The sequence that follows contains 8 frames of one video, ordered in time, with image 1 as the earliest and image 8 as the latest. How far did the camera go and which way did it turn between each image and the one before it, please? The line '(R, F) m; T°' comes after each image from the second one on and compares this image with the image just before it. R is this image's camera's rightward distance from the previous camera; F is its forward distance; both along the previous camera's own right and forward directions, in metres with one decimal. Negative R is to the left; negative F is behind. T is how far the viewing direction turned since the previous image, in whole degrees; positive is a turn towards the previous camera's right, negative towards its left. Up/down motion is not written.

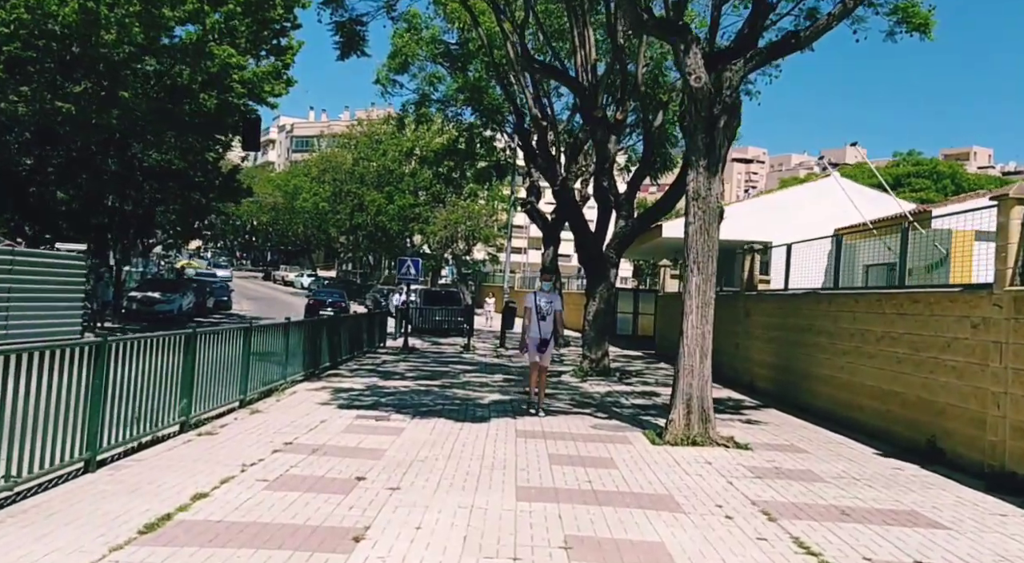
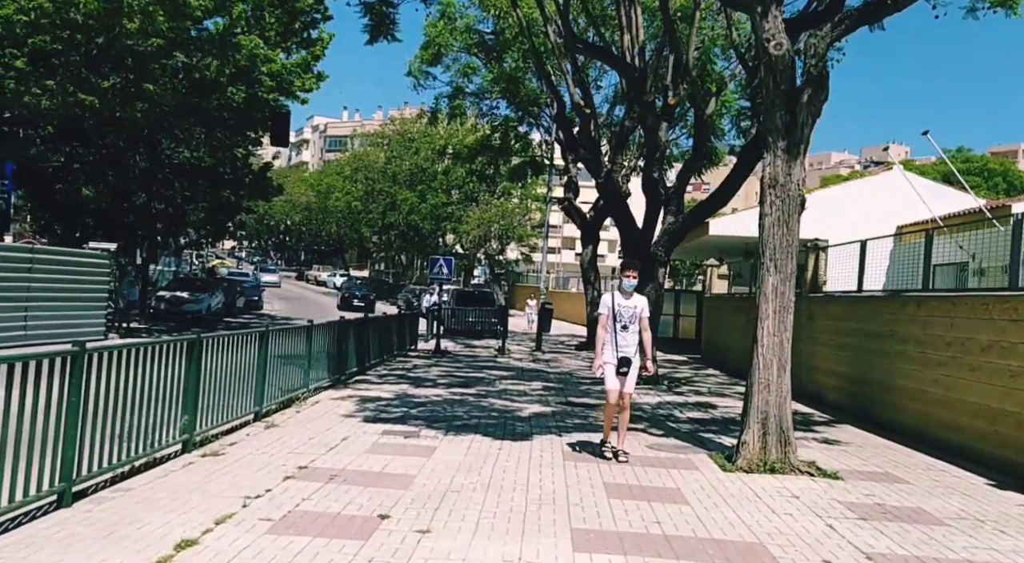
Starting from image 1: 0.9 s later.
(-0.2, +1.2) m; -2°
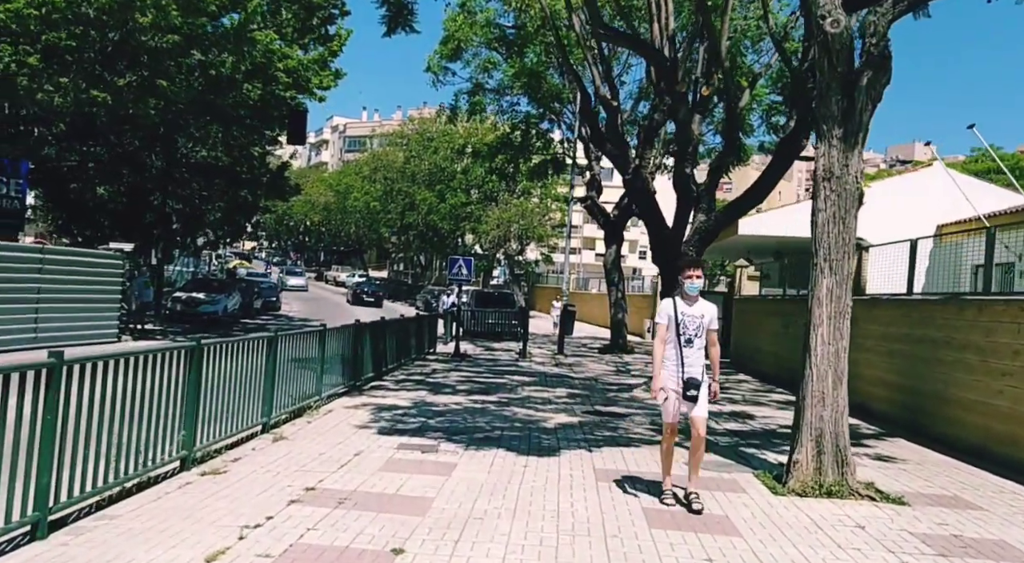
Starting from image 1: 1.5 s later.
(-0.1, +0.7) m; -1°
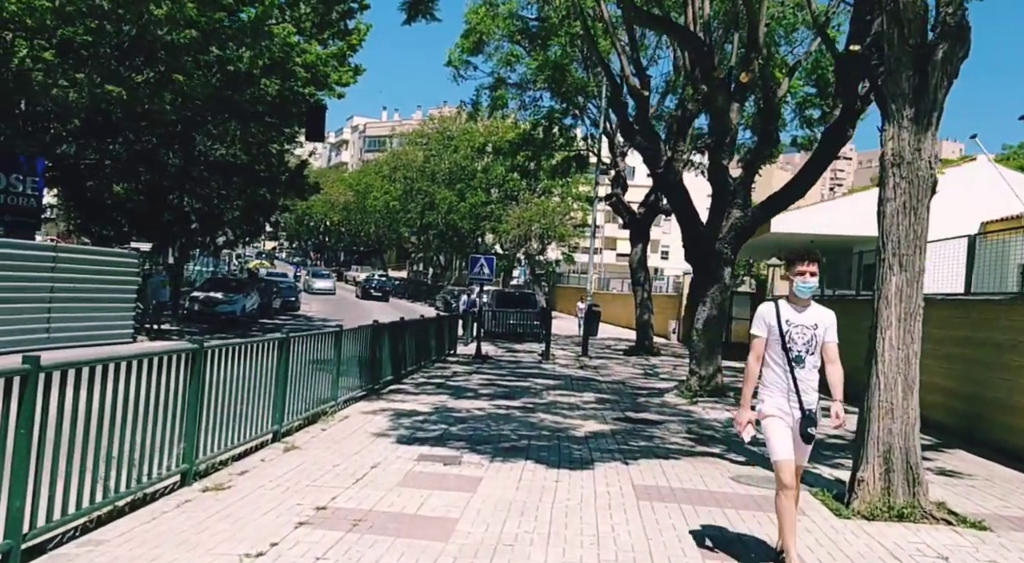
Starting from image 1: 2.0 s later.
(-0.1, +0.7) m; -1°
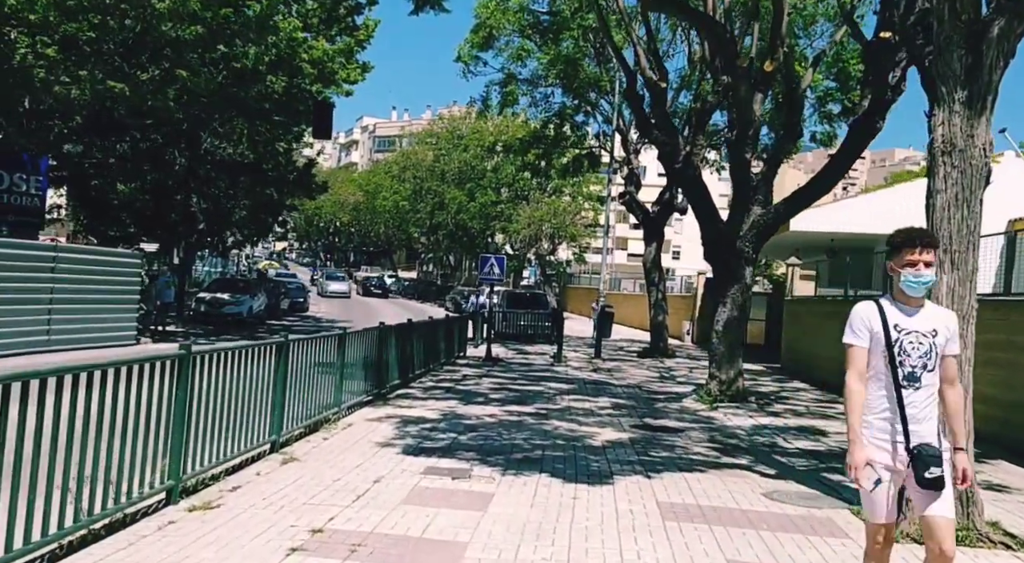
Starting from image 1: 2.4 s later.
(0.0, +0.6) m; -1°
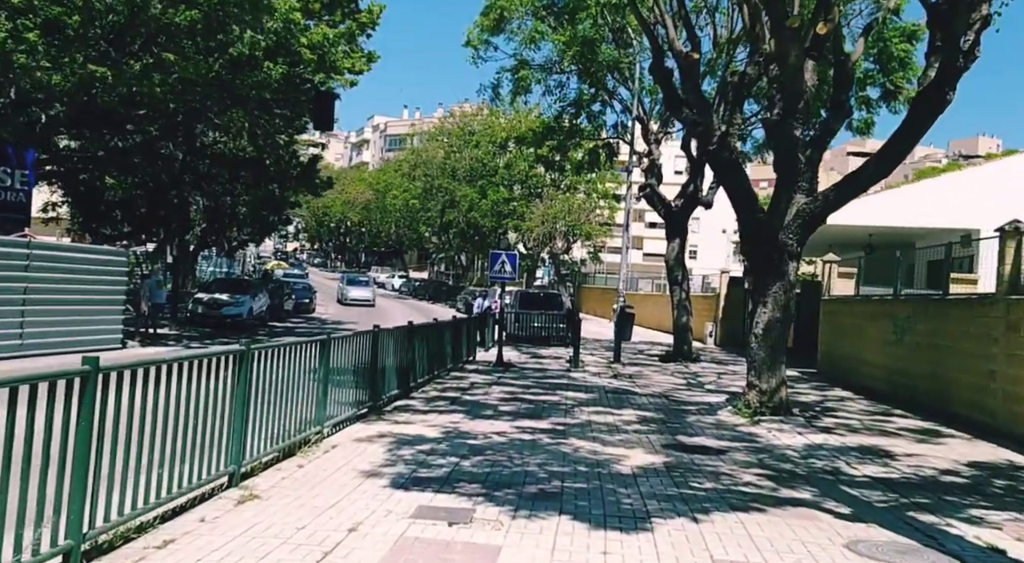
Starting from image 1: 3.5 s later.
(0.0, +1.6) m; -1°
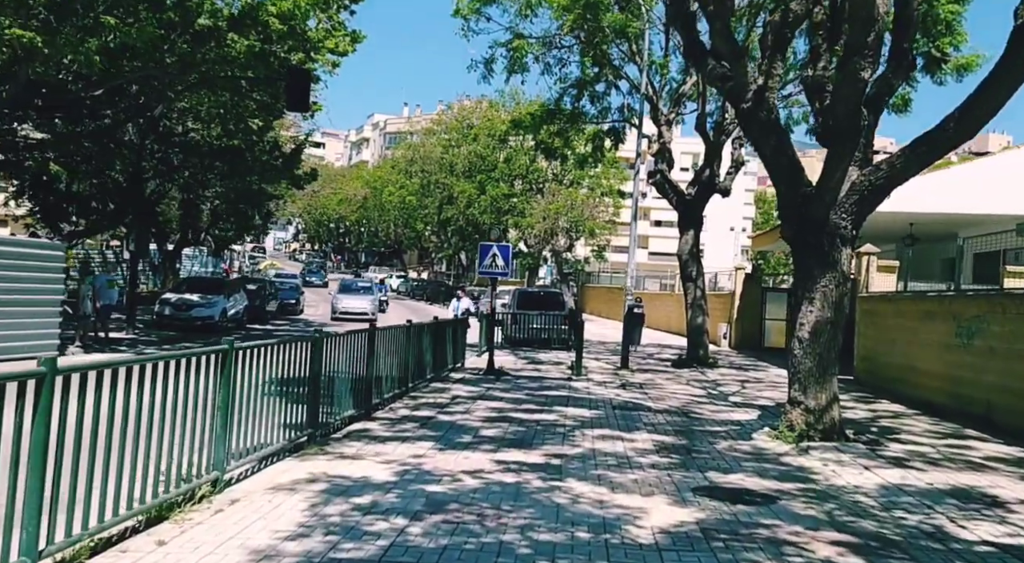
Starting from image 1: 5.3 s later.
(+0.2, +2.5) m; 0°
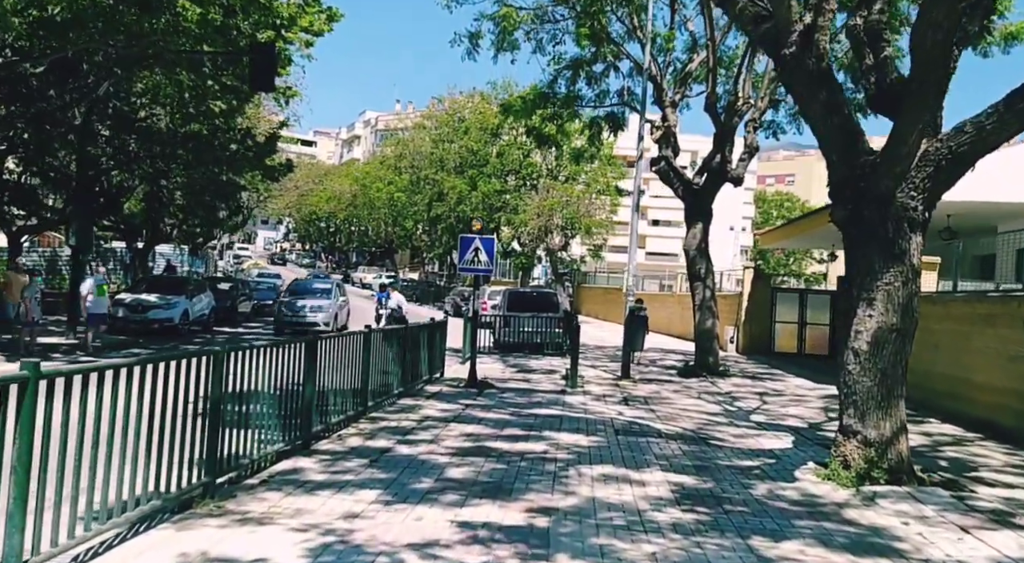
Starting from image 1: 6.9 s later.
(+0.2, +2.2) m; 0°
